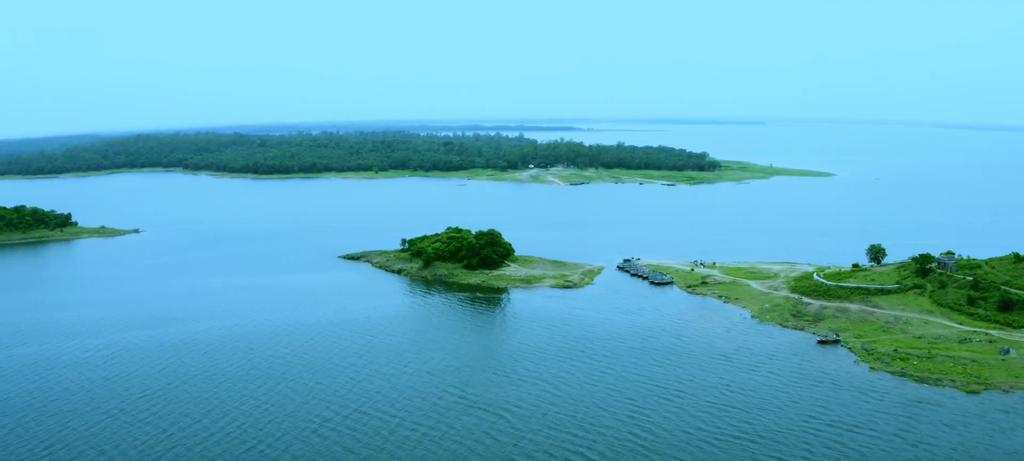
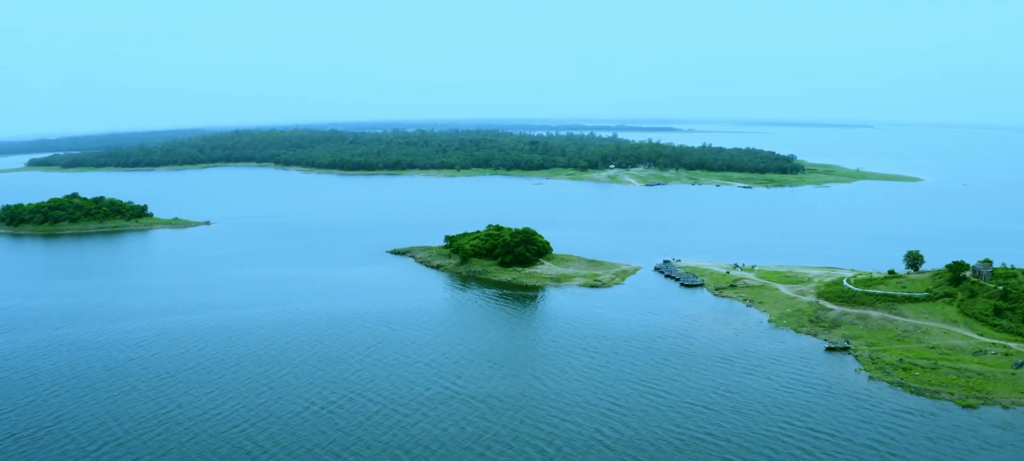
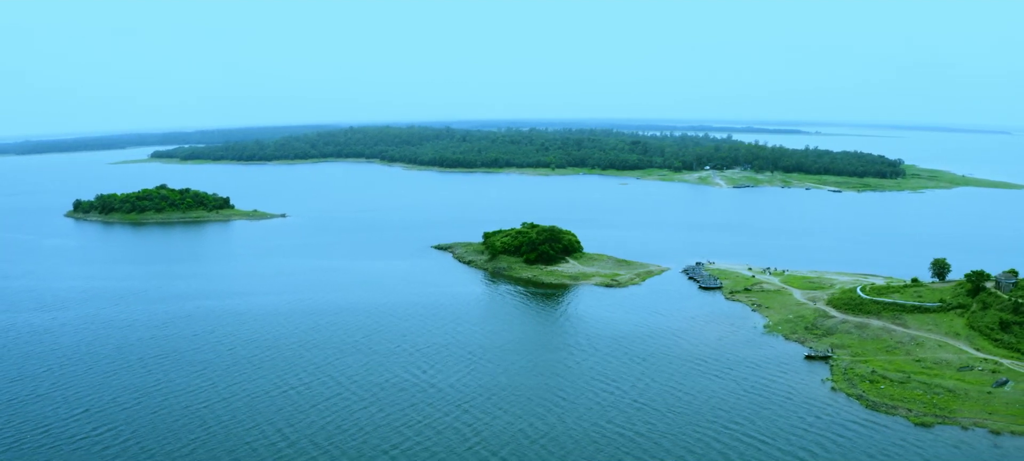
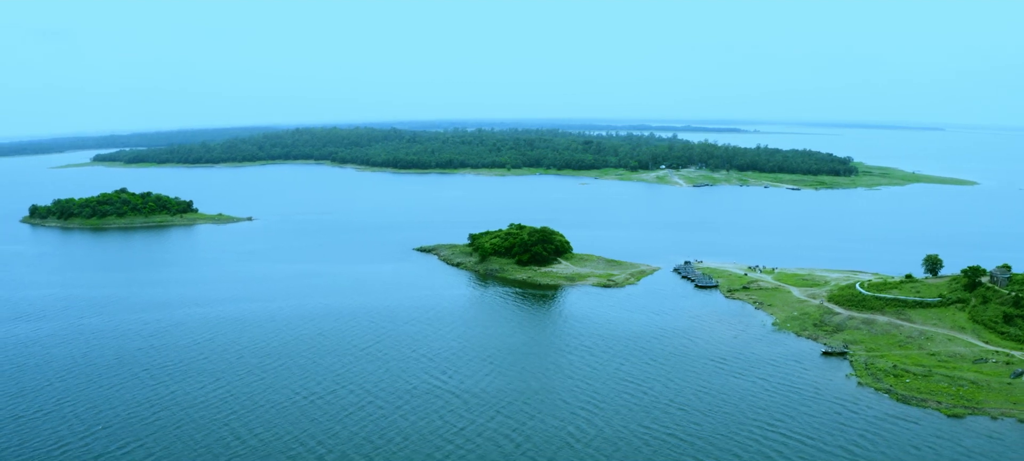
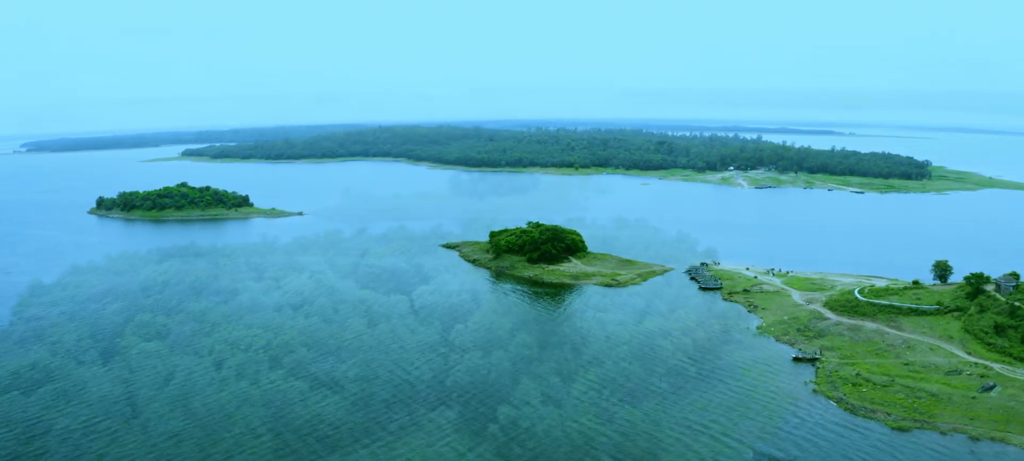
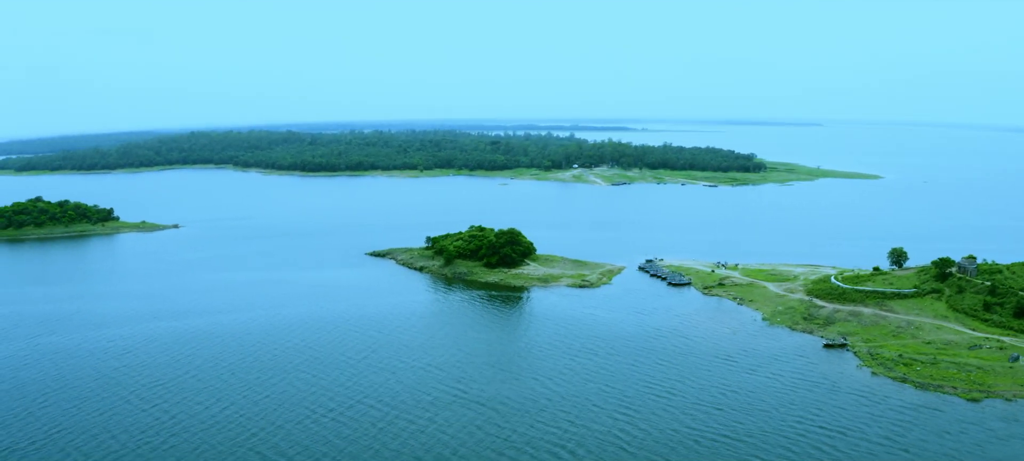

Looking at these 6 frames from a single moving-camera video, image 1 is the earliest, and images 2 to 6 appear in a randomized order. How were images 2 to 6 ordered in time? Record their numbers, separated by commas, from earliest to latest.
6, 2, 4, 3, 5
